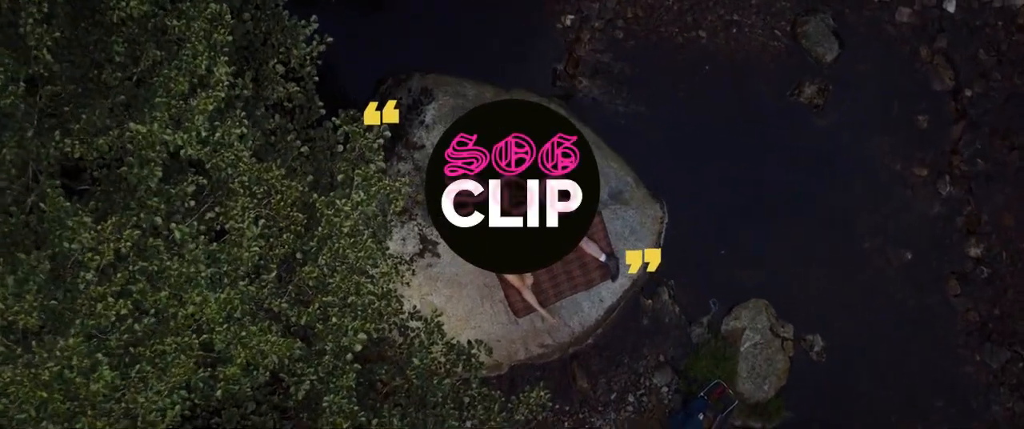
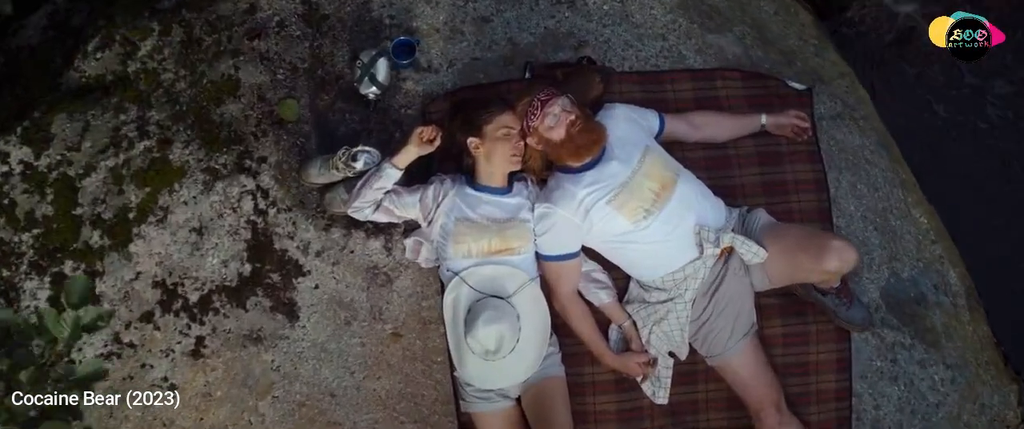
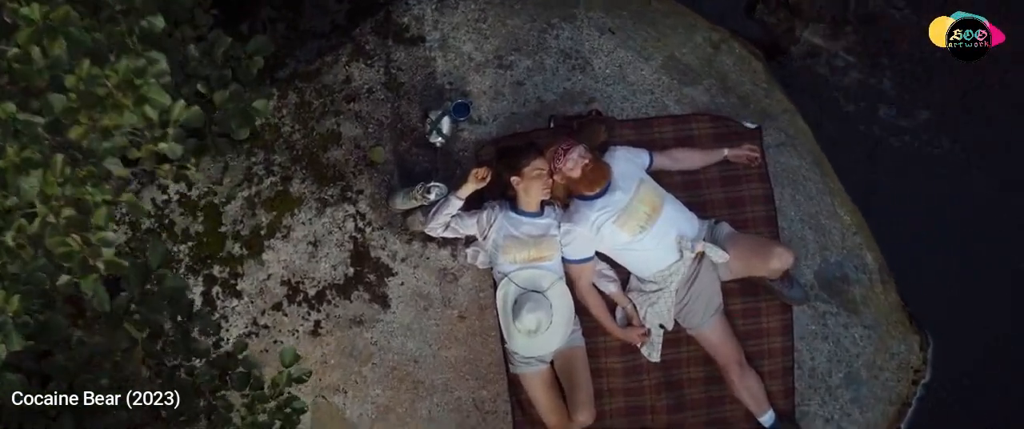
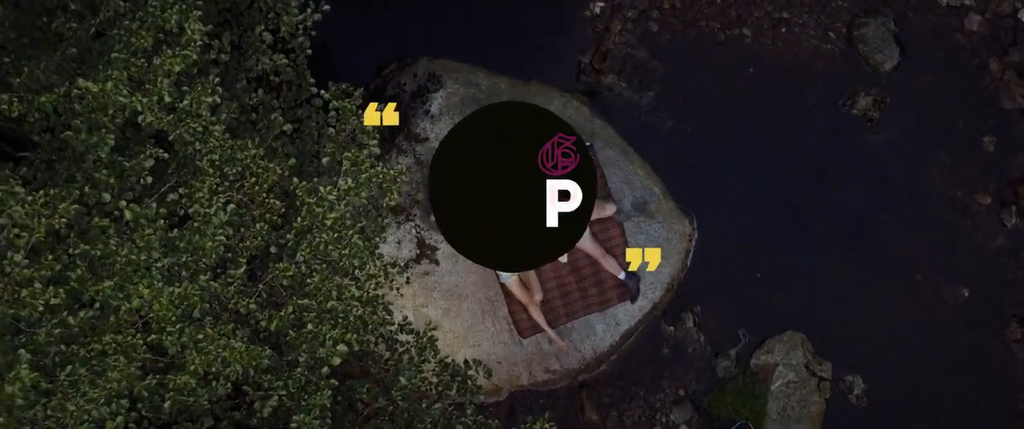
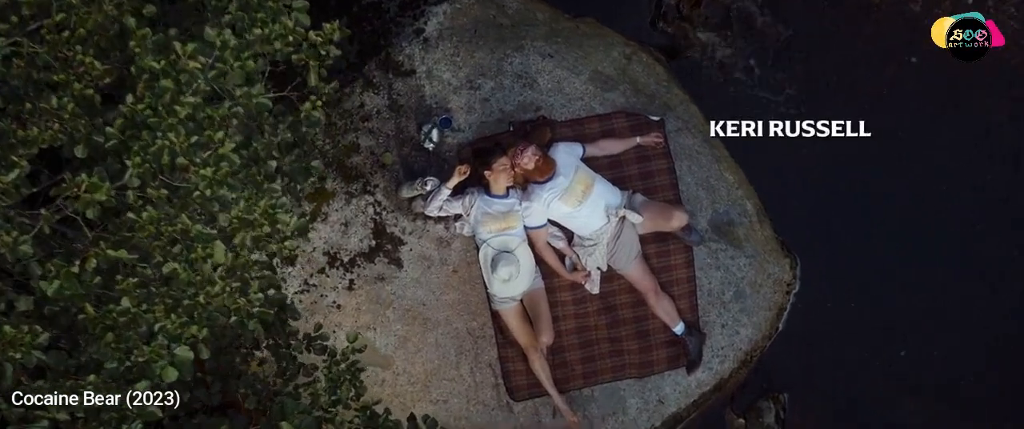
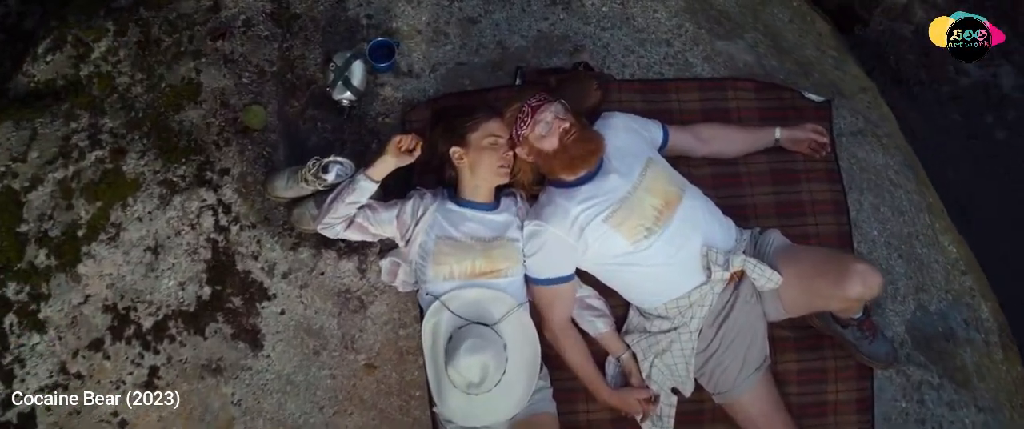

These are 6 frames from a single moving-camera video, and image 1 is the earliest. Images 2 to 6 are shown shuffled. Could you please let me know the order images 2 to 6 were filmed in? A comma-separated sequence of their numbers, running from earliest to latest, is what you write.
4, 5, 3, 2, 6
